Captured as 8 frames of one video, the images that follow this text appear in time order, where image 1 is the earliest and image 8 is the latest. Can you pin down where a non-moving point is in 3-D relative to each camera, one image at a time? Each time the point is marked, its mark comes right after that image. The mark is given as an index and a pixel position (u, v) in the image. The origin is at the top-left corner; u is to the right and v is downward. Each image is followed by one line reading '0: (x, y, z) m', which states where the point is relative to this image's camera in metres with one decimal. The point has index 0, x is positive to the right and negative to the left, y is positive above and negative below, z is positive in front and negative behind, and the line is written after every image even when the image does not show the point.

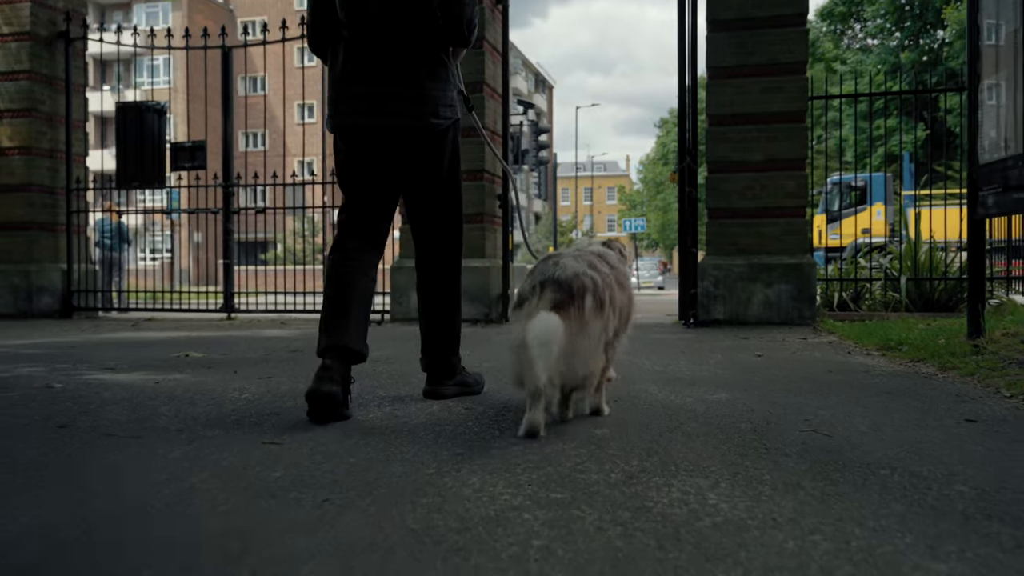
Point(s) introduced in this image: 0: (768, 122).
0: (+2.9, +1.9, +9.9) m
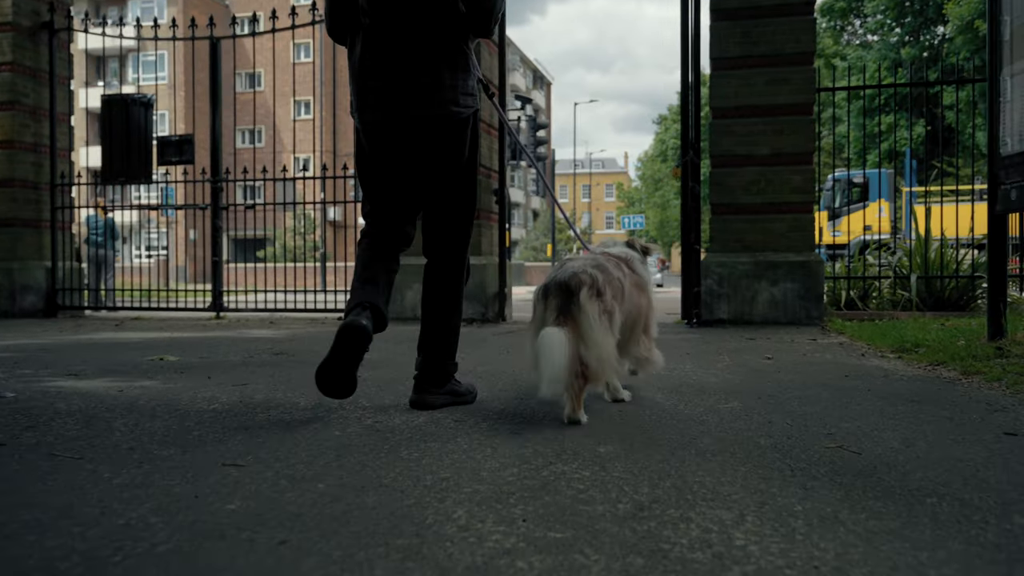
0: (+2.9, +1.9, +9.5) m
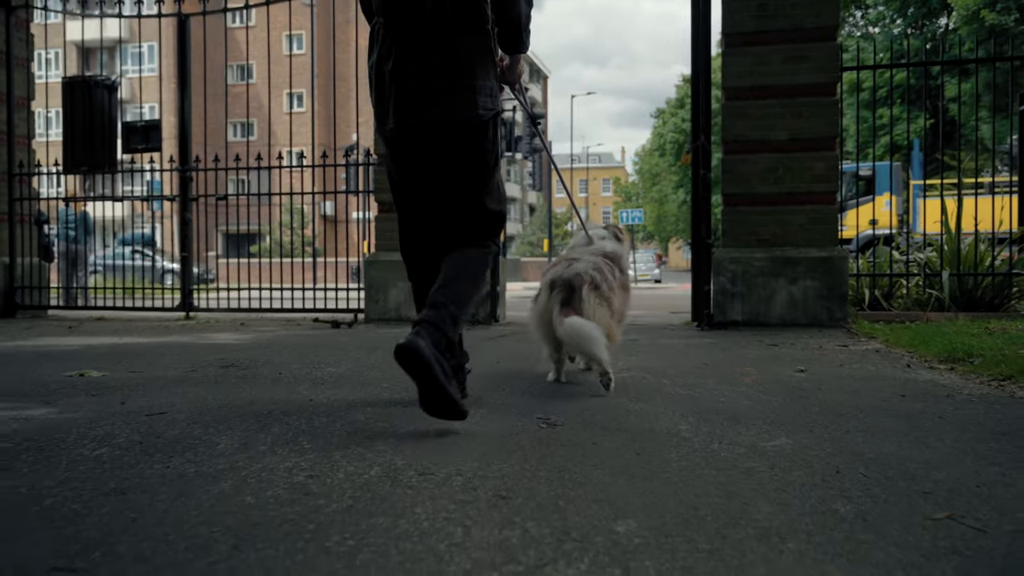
0: (+2.8, +1.9, +8.7) m
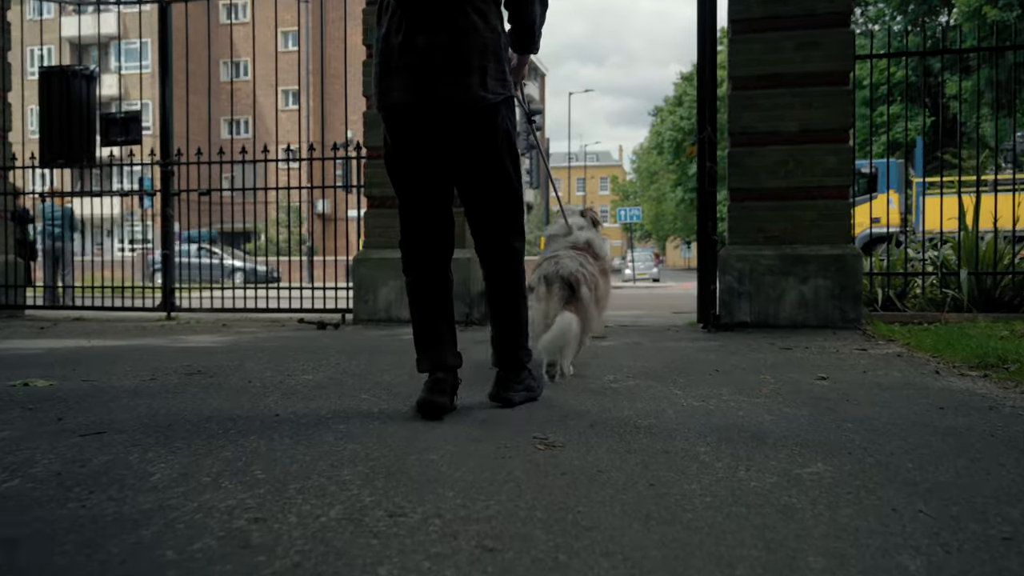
0: (+2.8, +1.9, +8.2) m
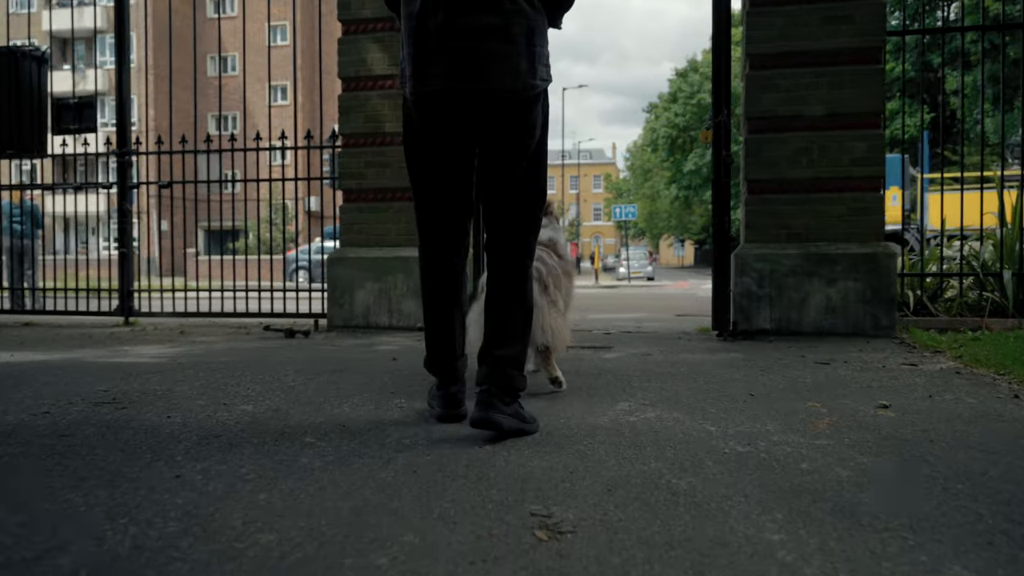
0: (+2.7, +1.9, +7.3) m
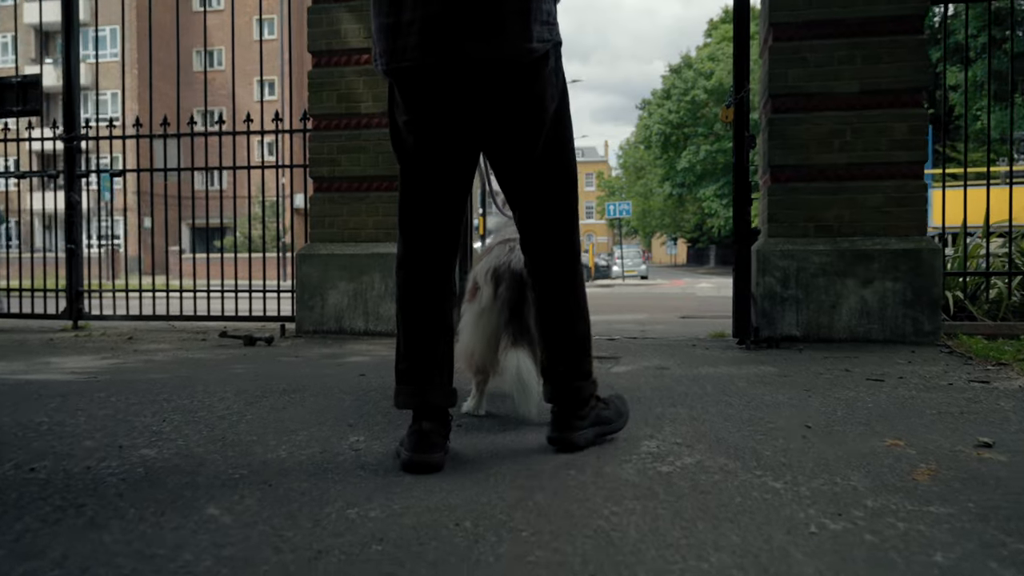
0: (+2.6, +1.9, +6.5) m
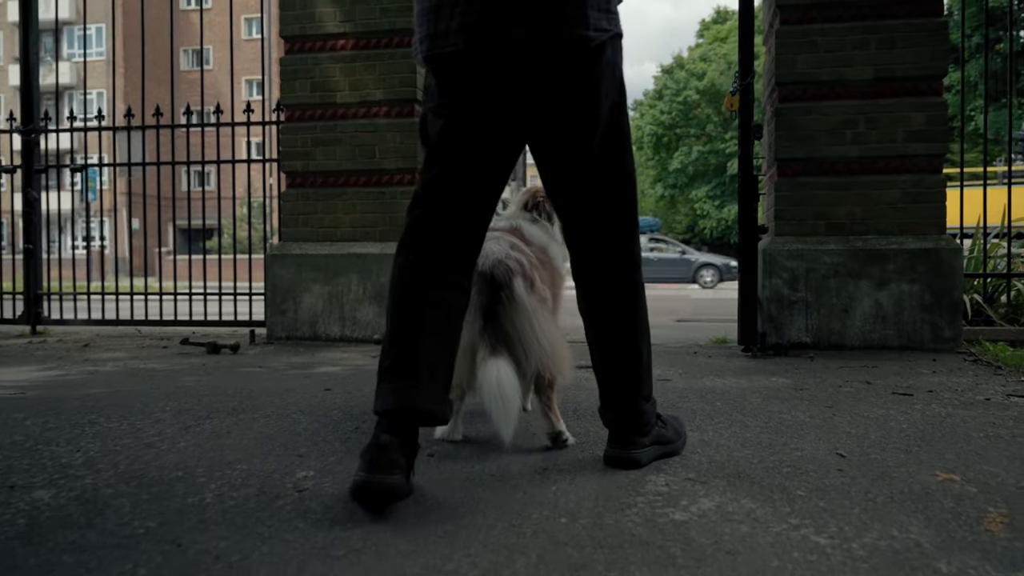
0: (+2.5, +1.9, +6.0) m
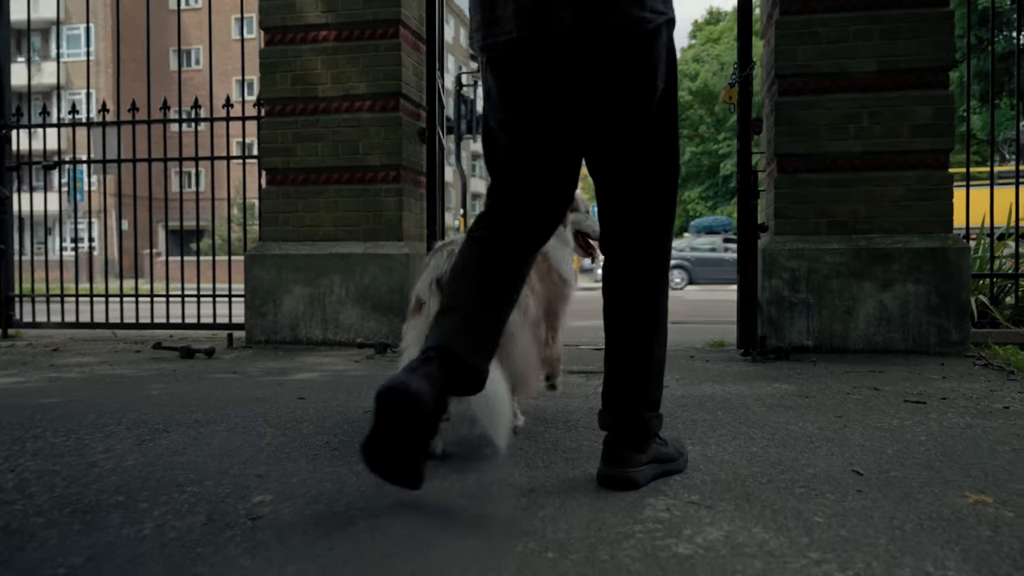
0: (+2.5, +1.9, +5.8) m
